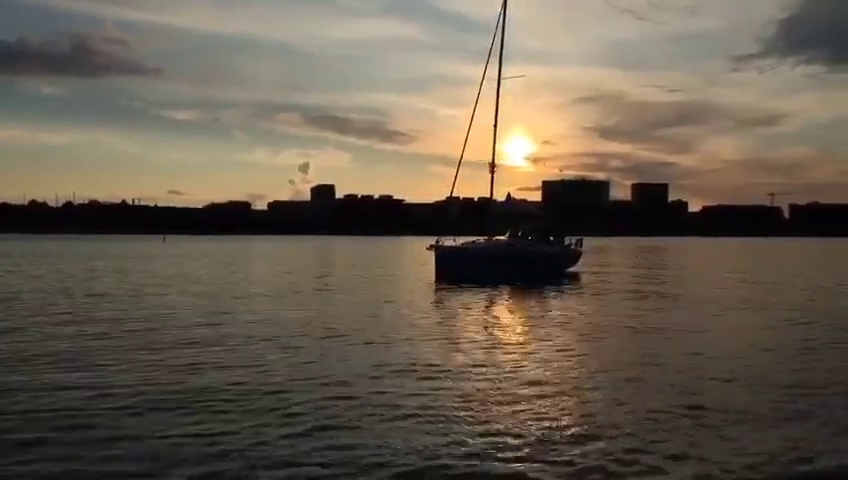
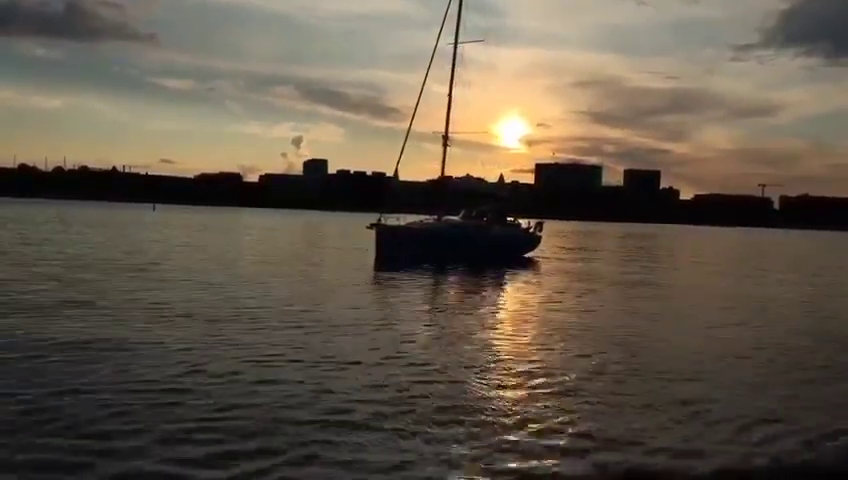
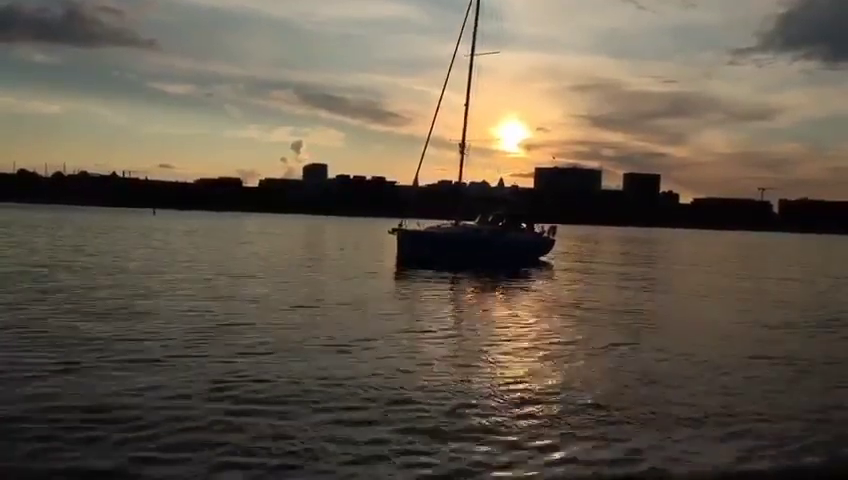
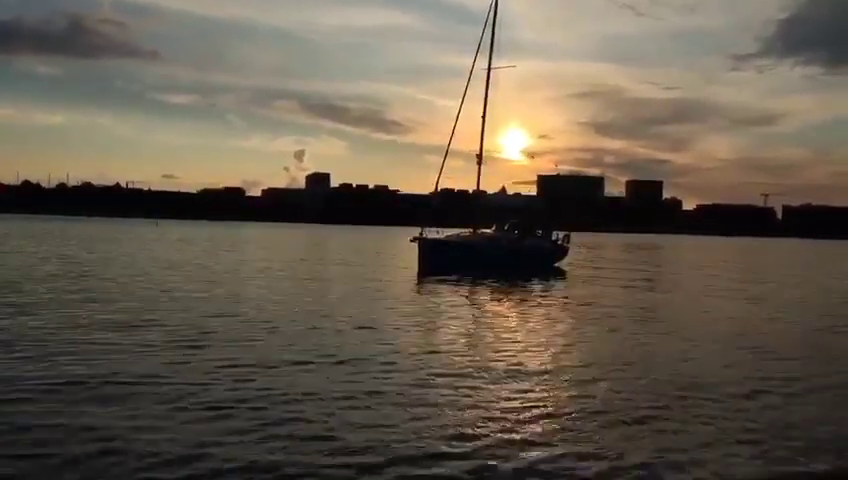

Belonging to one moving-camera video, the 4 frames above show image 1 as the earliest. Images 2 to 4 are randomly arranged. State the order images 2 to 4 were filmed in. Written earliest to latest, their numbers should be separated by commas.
4, 3, 2
